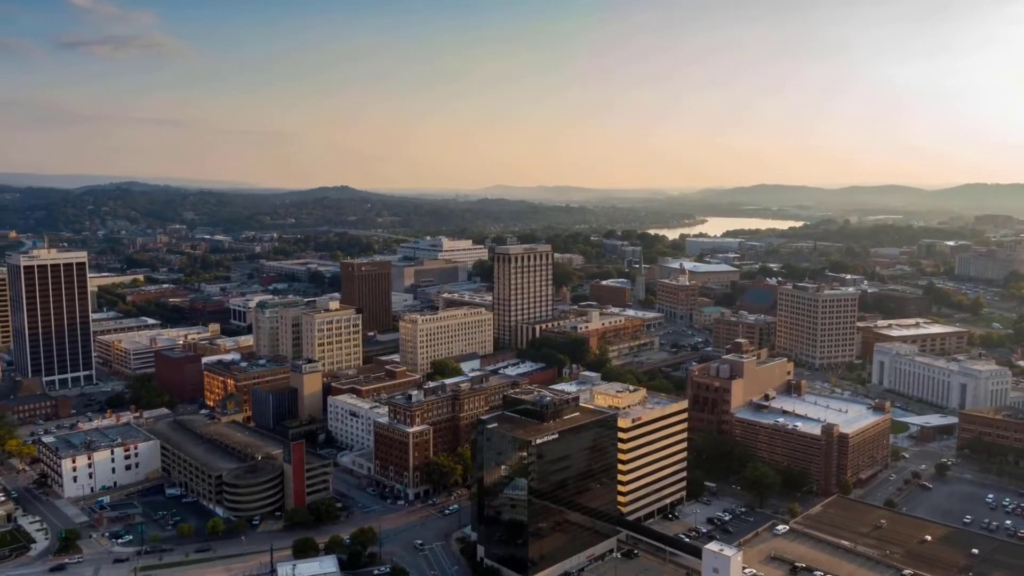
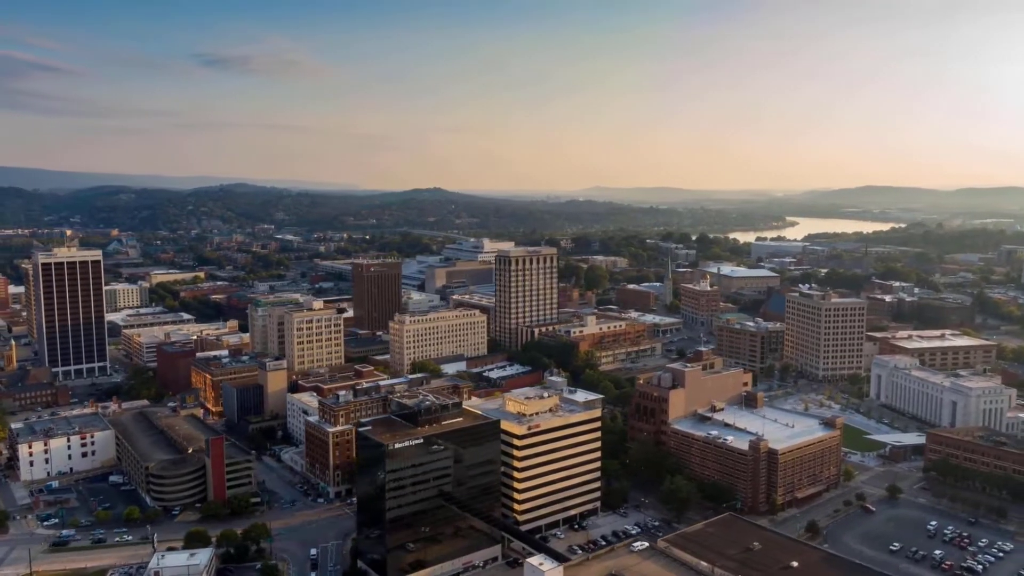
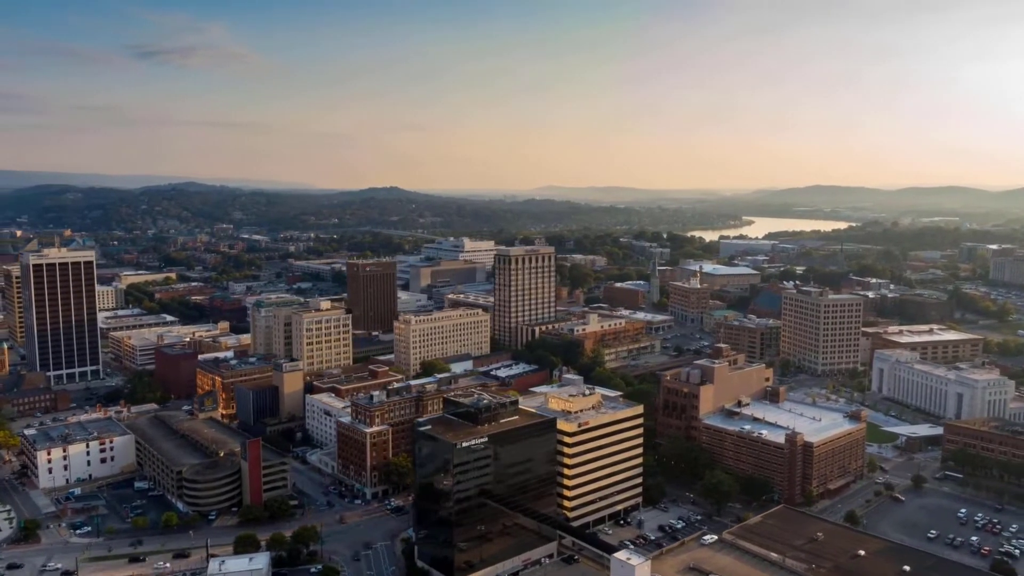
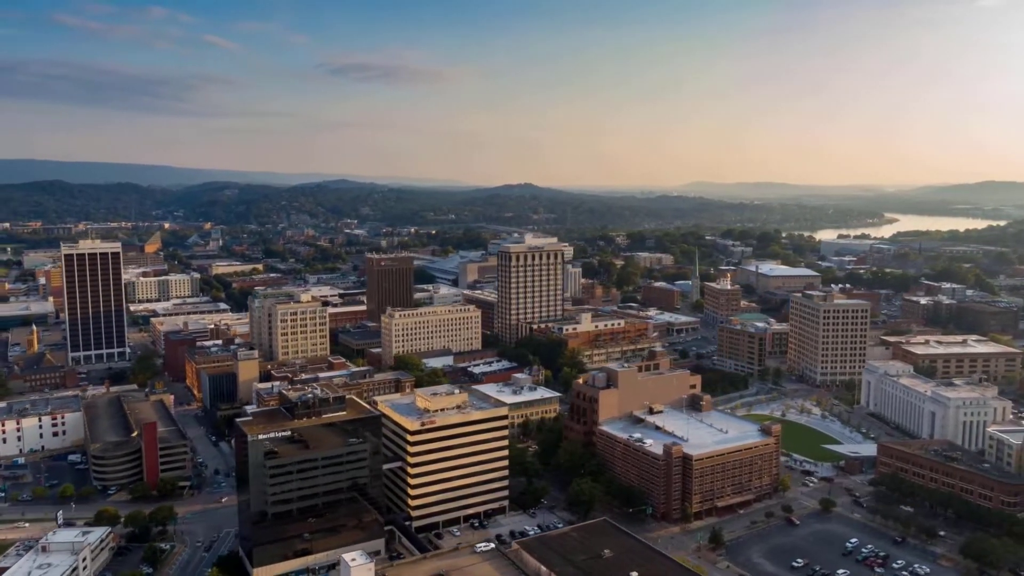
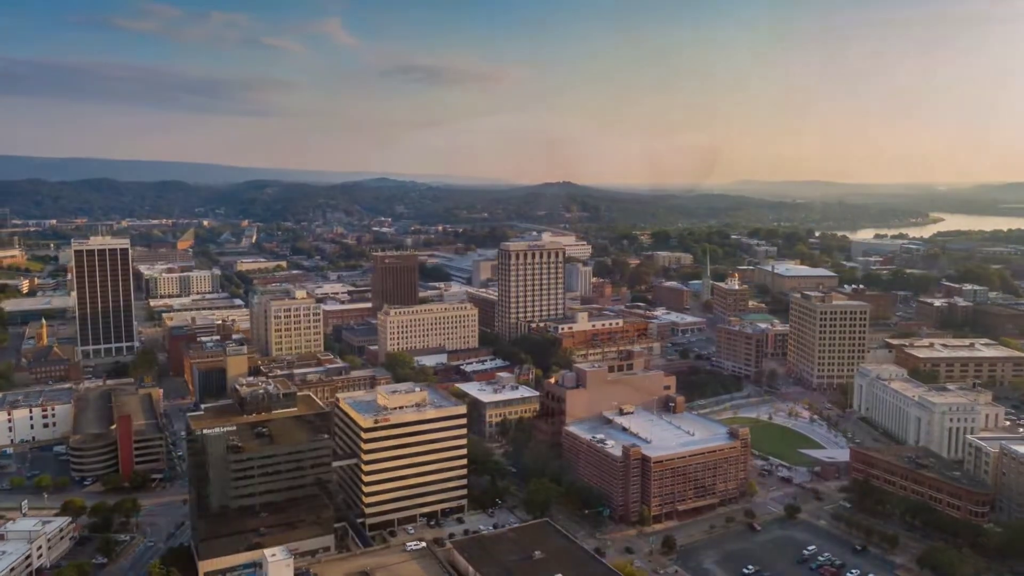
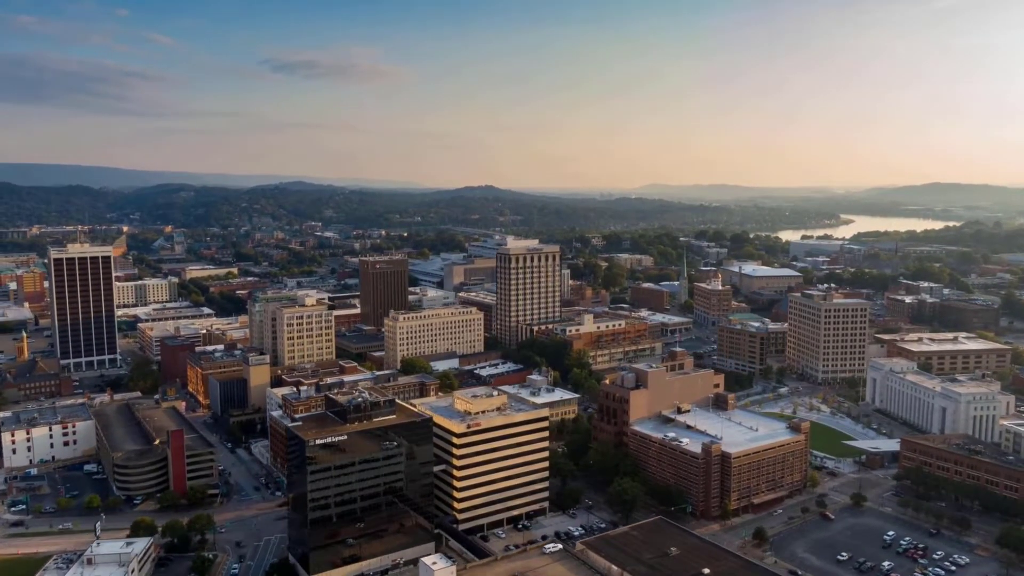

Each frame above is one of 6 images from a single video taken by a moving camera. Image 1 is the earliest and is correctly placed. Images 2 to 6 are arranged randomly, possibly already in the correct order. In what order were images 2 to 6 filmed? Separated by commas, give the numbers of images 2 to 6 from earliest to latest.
3, 2, 6, 4, 5
